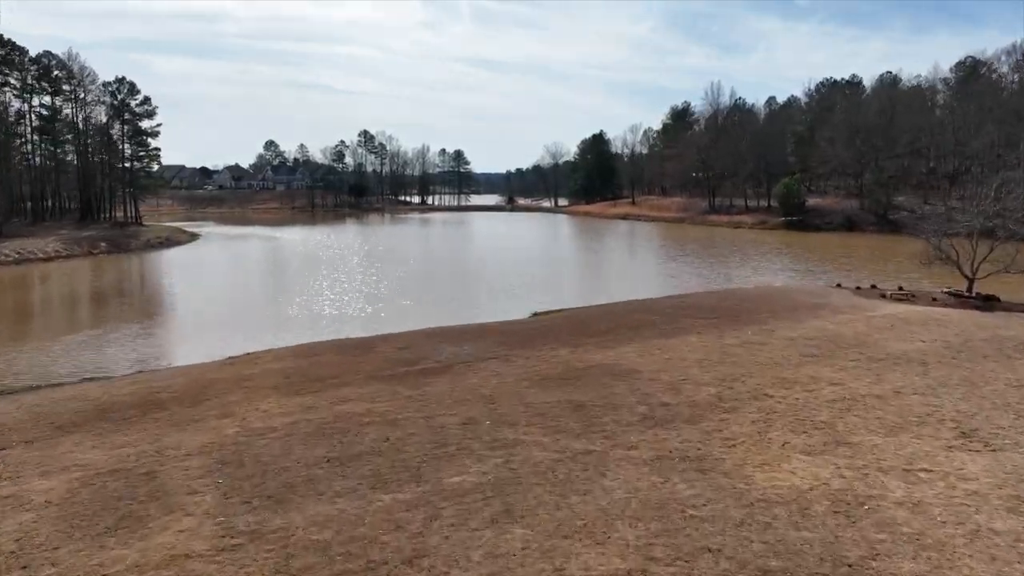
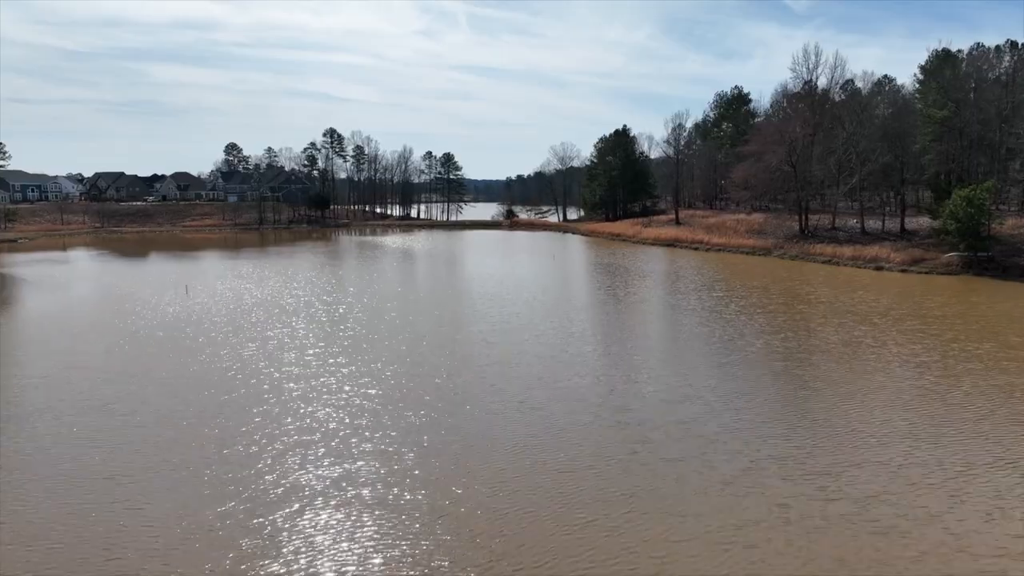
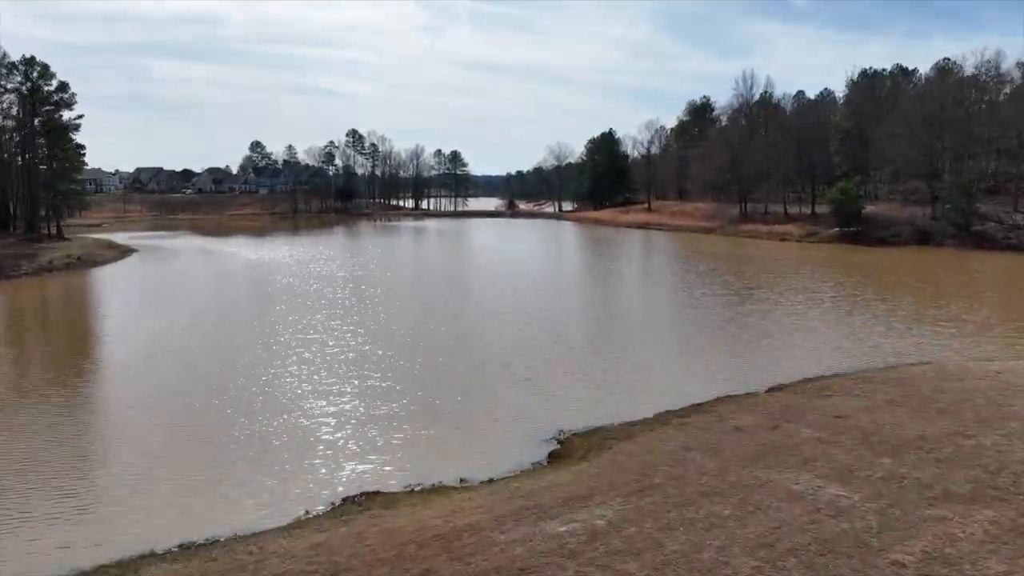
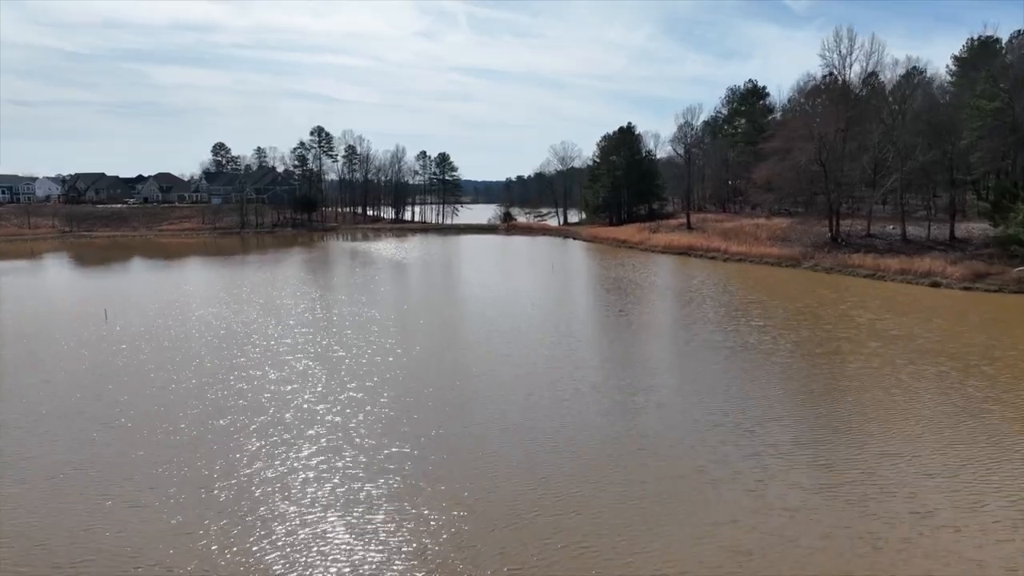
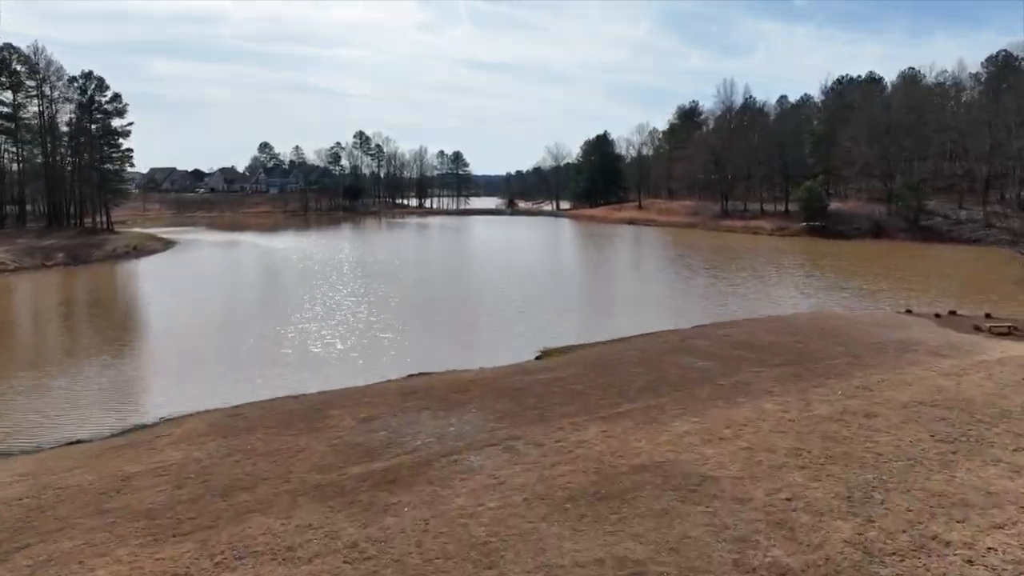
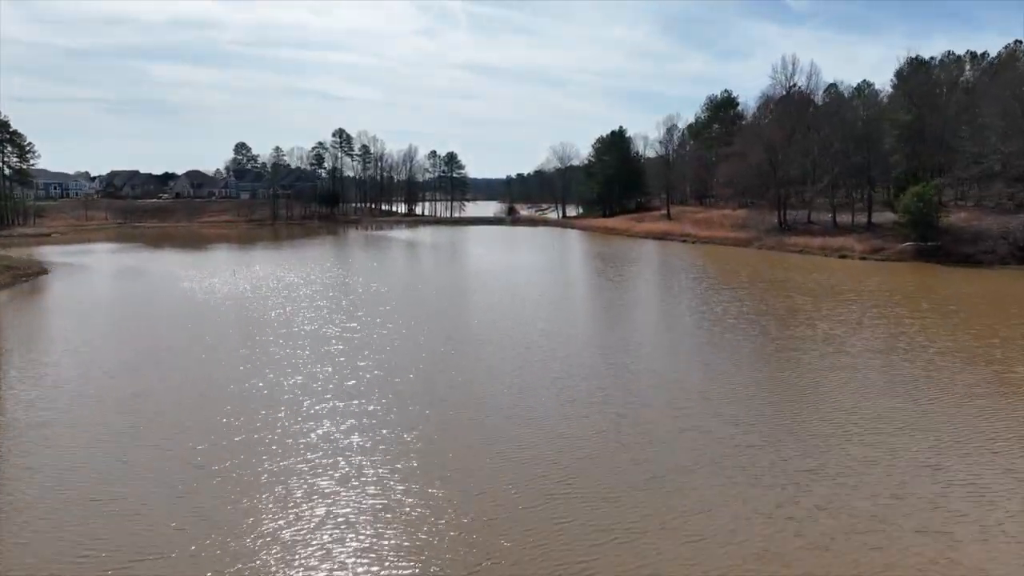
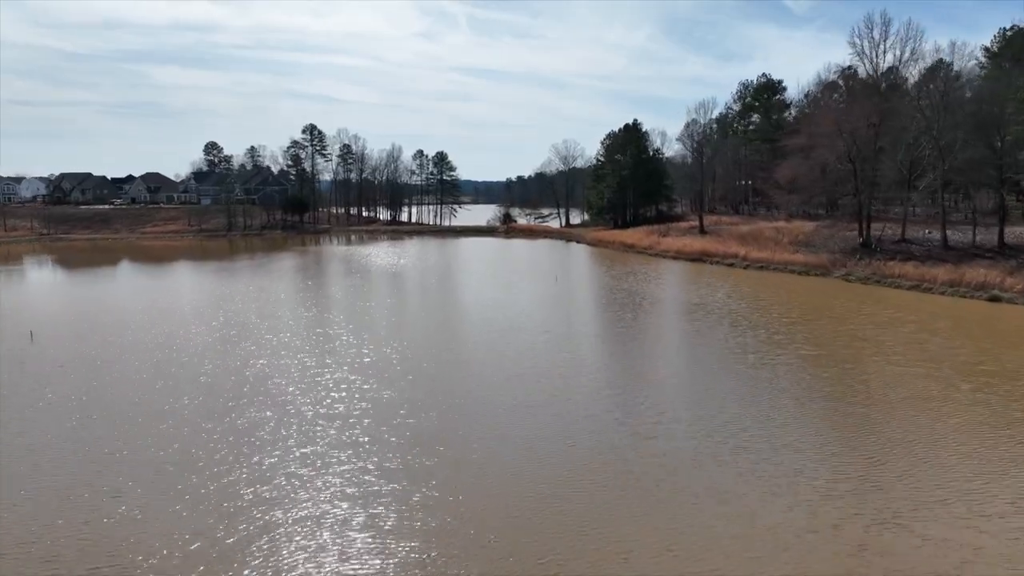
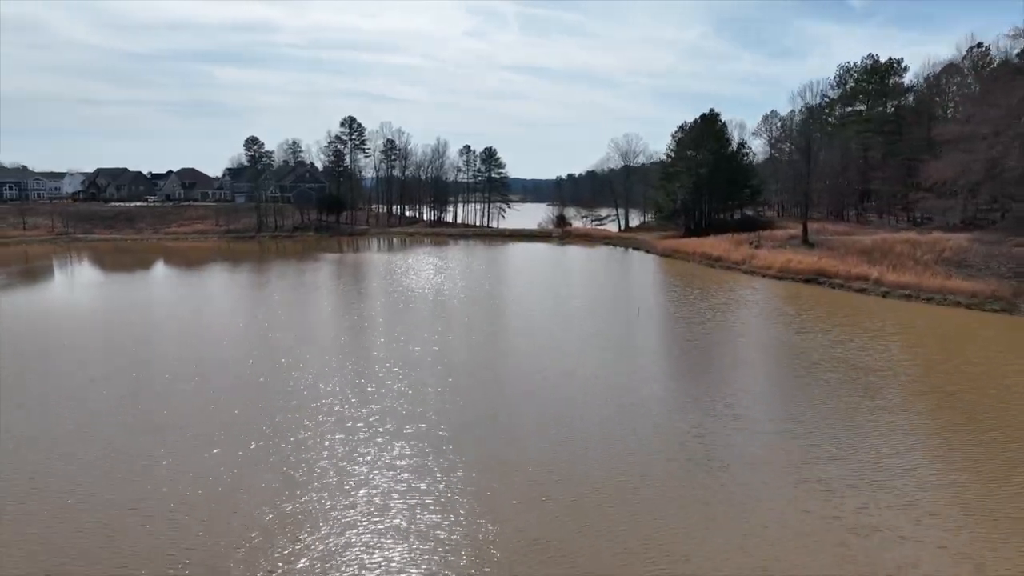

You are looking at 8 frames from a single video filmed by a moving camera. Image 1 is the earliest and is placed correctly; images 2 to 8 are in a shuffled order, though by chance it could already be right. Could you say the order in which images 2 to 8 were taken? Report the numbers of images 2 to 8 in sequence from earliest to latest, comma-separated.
5, 3, 6, 2, 4, 7, 8
